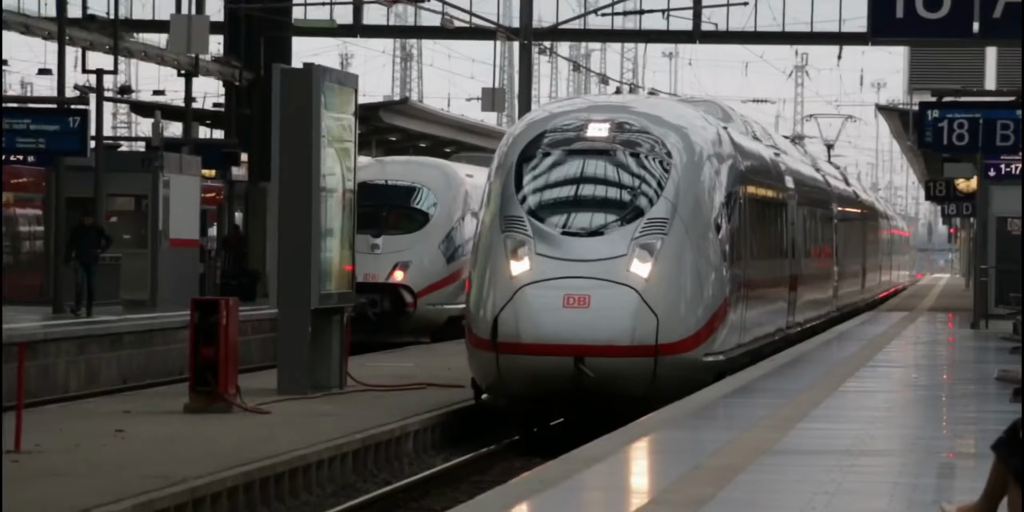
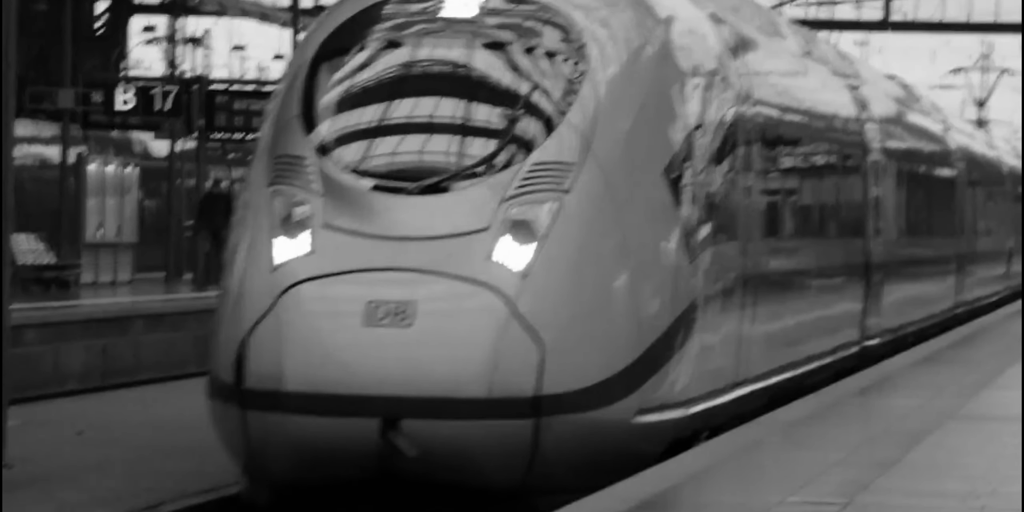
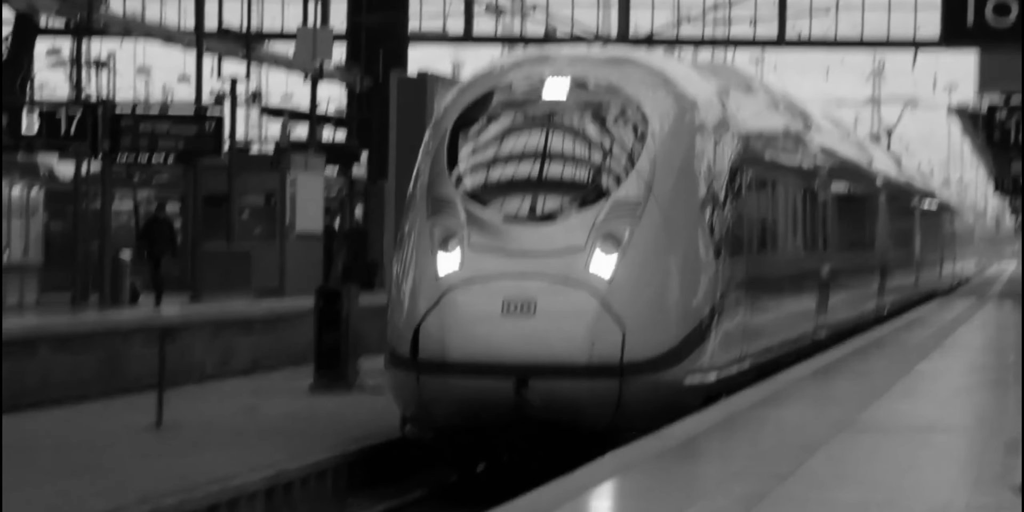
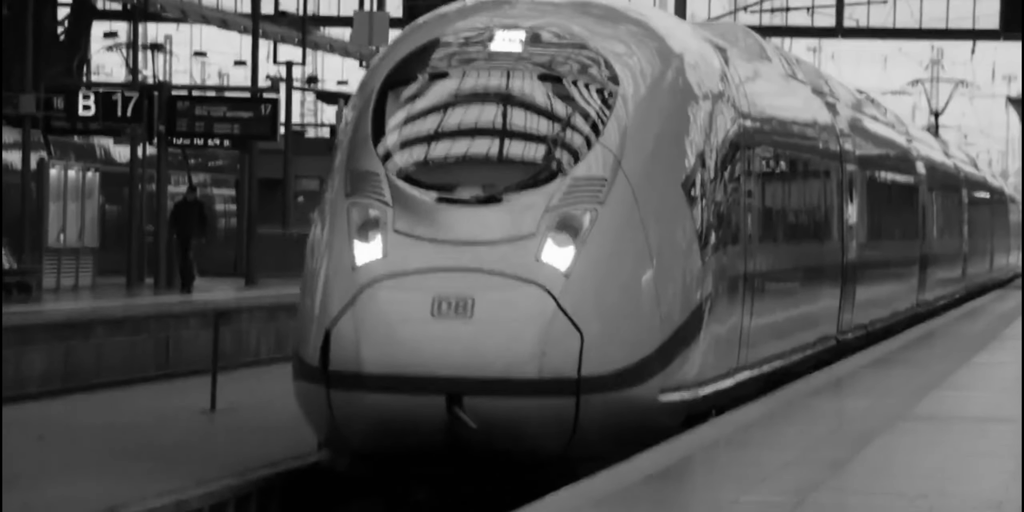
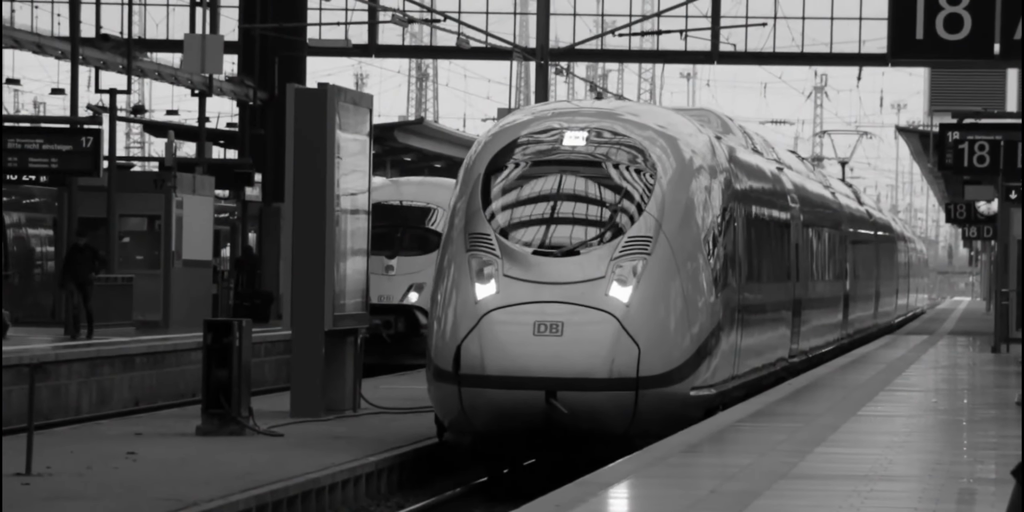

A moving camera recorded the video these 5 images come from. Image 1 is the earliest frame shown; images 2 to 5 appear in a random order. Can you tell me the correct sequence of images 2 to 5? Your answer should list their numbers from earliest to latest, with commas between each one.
5, 3, 4, 2
